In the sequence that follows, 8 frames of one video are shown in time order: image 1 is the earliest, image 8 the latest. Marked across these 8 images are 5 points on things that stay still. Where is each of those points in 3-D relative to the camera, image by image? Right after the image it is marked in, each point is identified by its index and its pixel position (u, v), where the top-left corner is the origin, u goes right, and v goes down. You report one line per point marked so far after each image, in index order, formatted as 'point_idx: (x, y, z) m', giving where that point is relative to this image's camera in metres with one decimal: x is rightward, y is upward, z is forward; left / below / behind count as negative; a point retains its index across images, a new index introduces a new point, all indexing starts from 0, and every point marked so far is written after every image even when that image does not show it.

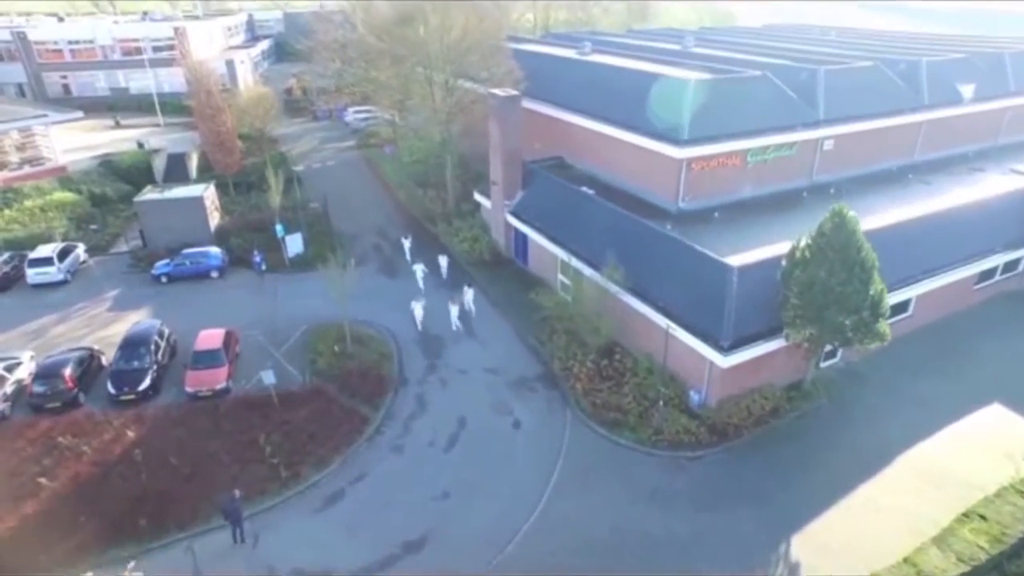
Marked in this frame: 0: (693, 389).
0: (+3.3, -1.9, +19.8) m
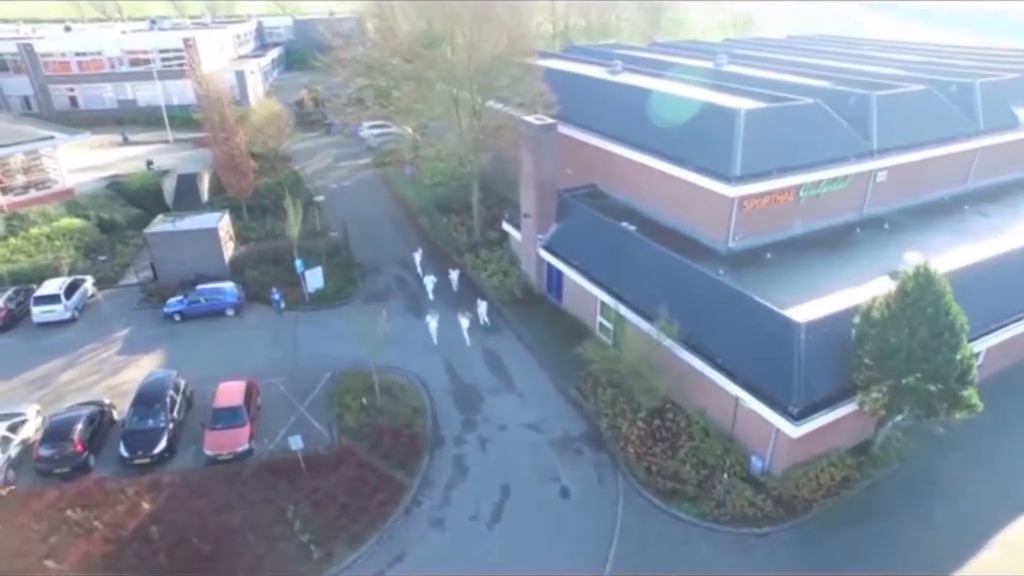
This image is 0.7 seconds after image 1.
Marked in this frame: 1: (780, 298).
0: (+4.1, -2.8, +18.2) m
1: (+4.9, -0.2, +19.7) m
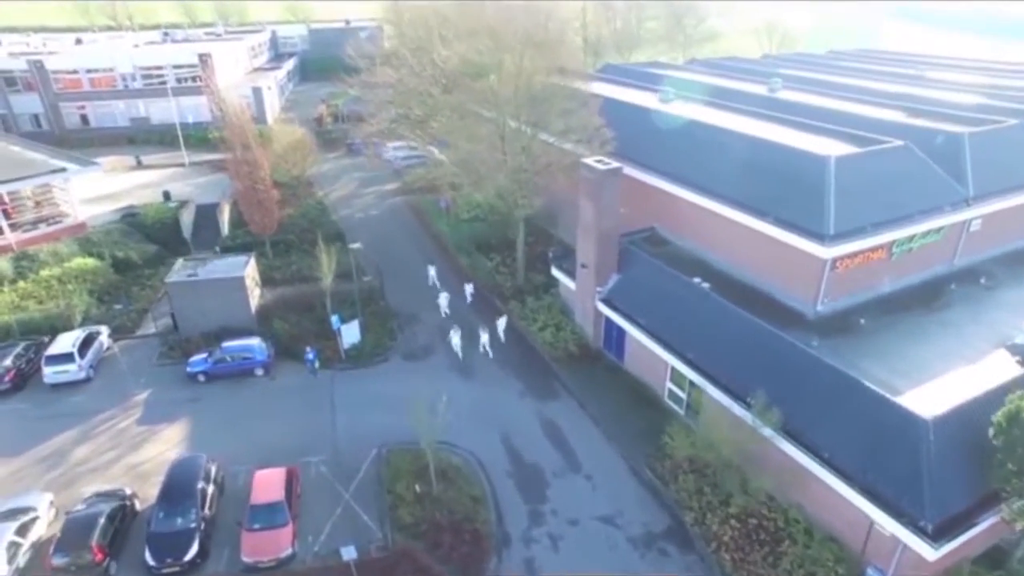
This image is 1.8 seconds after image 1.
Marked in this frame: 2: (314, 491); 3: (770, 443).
0: (+5.3, -4.1, +15.9) m
1: (+6.1, -1.5, +17.4) m
2: (-3.4, -3.5, +18.8) m
3: (+4.2, -2.5, +17.8) m
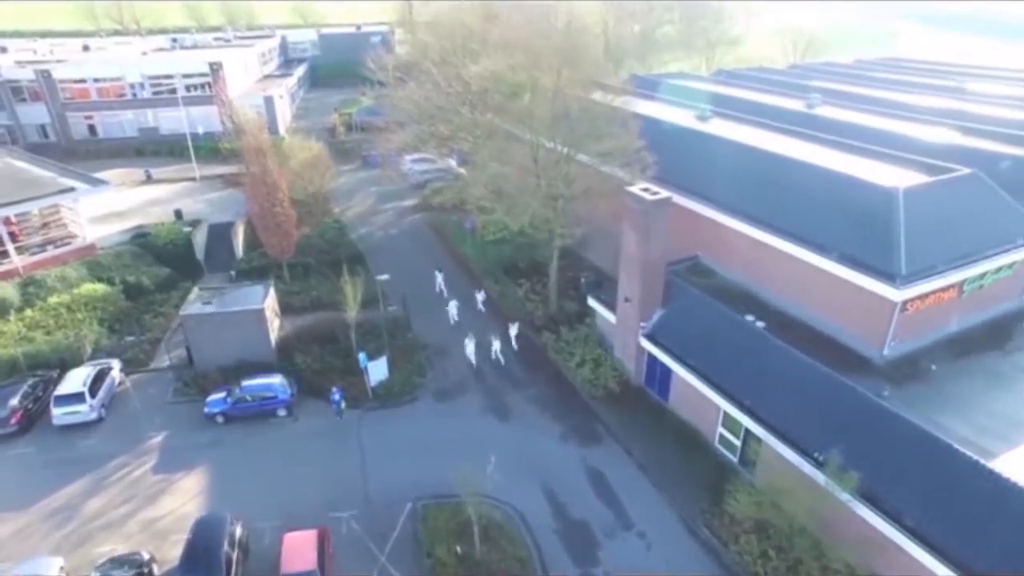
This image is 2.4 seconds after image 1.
0: (+6.0, -4.8, +14.4) m
1: (+6.9, -2.2, +15.9) m
2: (-2.7, -4.2, +17.4) m
3: (+5.0, -3.3, +16.4) m
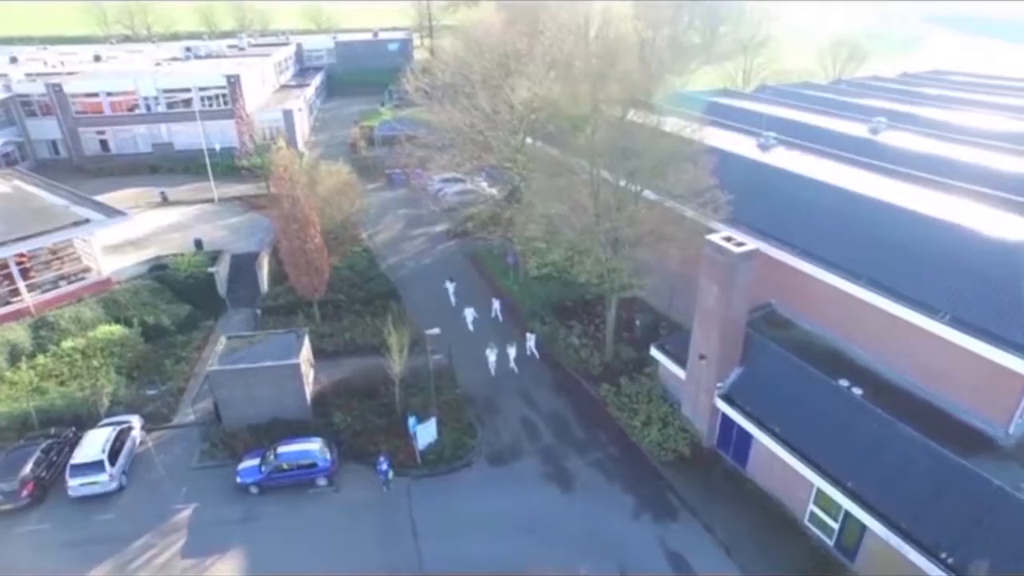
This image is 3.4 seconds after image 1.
0: (+7.2, -5.9, +12.2) m
1: (+8.0, -3.3, +13.7) m
2: (-1.5, -5.3, +15.2) m
3: (+6.2, -4.4, +14.2) m
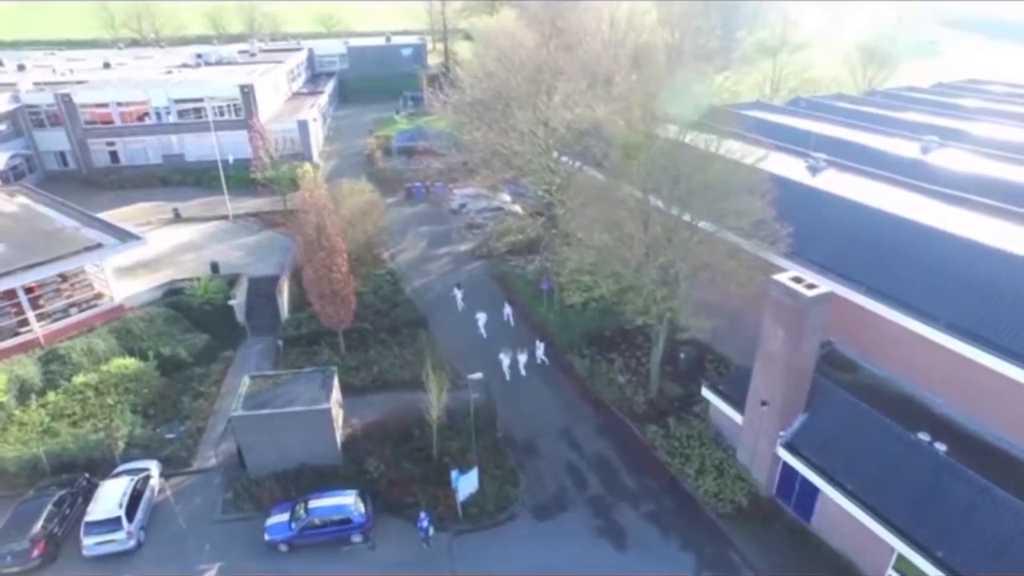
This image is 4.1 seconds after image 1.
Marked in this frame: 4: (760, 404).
0: (+8.0, -6.7, +10.7) m
1: (+8.8, -4.0, +12.2) m
2: (-0.7, -6.0, +13.7) m
3: (+7.0, -5.1, +12.7) m
4: (+4.5, -2.1, +19.7) m
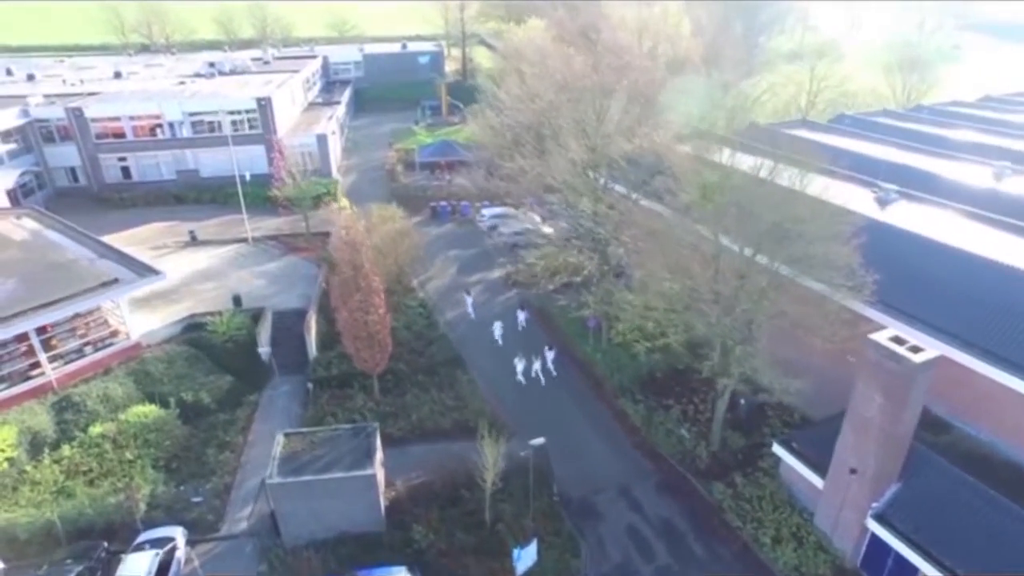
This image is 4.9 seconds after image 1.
0: (+9.0, -7.6, +8.9) m
1: (+9.9, -5.0, +10.4) m
2: (+0.3, -6.9, +11.9) m
3: (+8.0, -6.0, +10.8) m
4: (+5.5, -3.0, +17.9) m
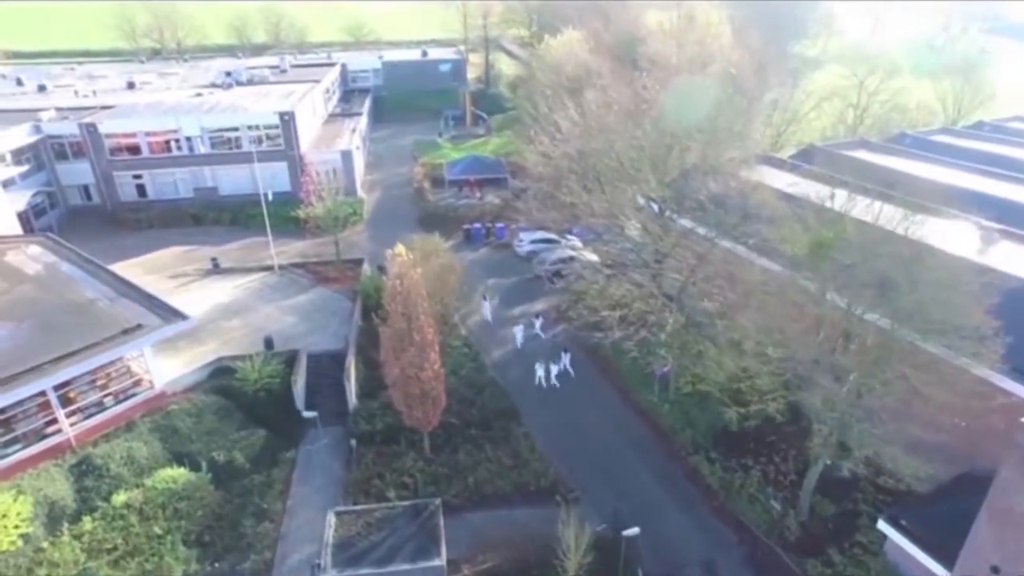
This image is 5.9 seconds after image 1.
0: (+10.2, -8.6, +6.6) m
1: (+11.1, -6.0, +8.1) m
2: (+1.6, -7.9, +9.7) m
3: (+9.2, -7.0, +8.6) m
4: (+6.8, -4.0, +15.6) m
